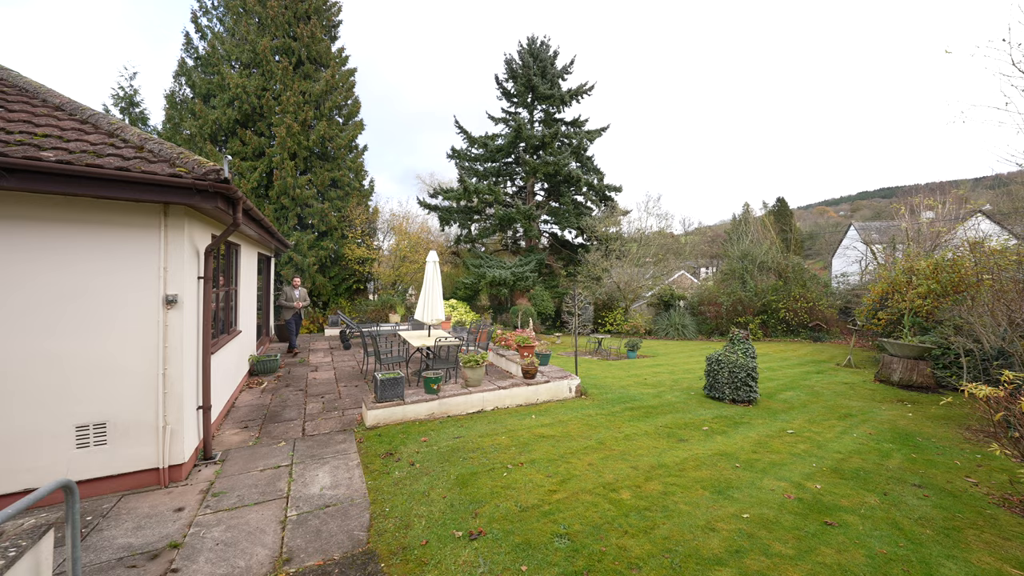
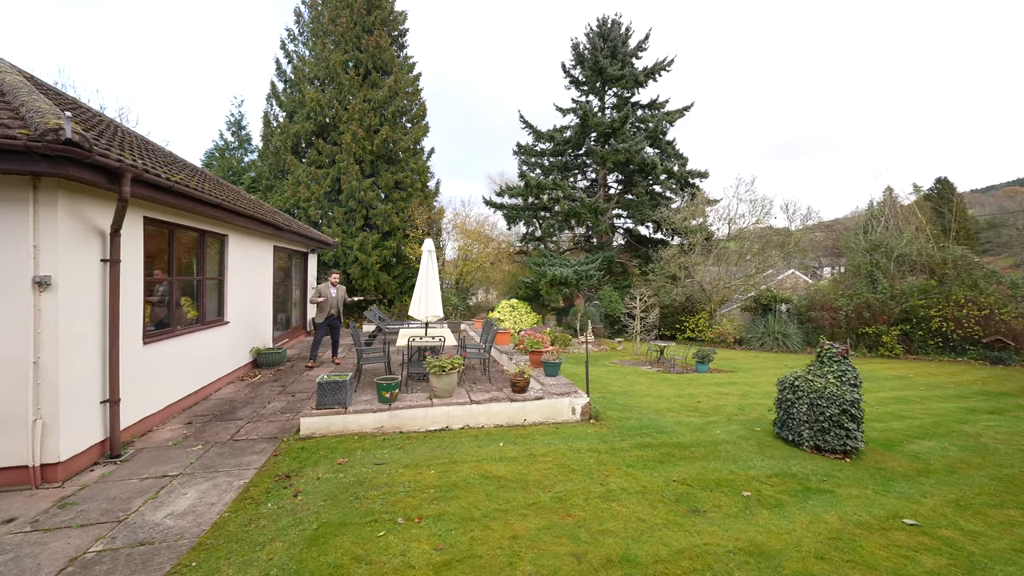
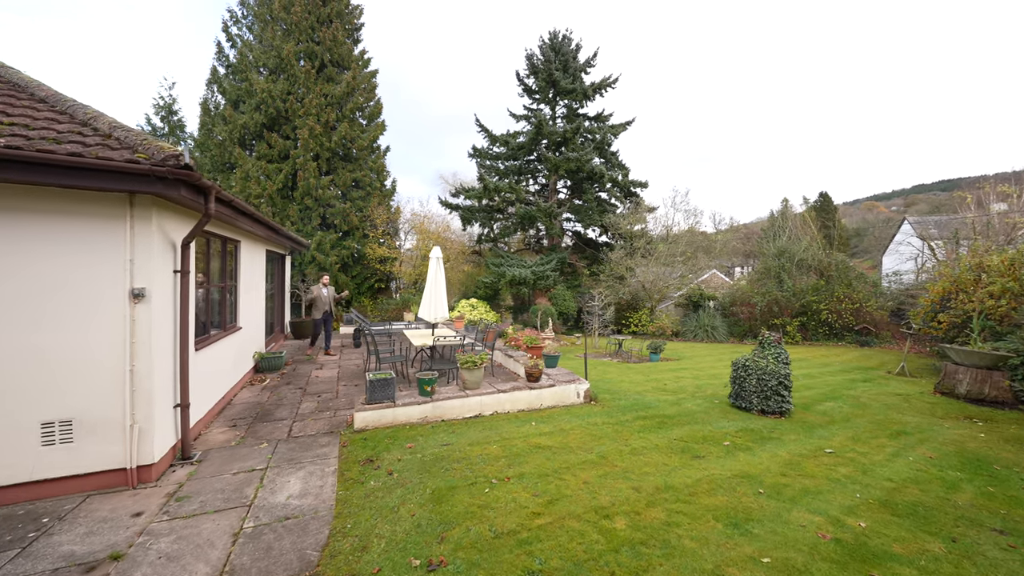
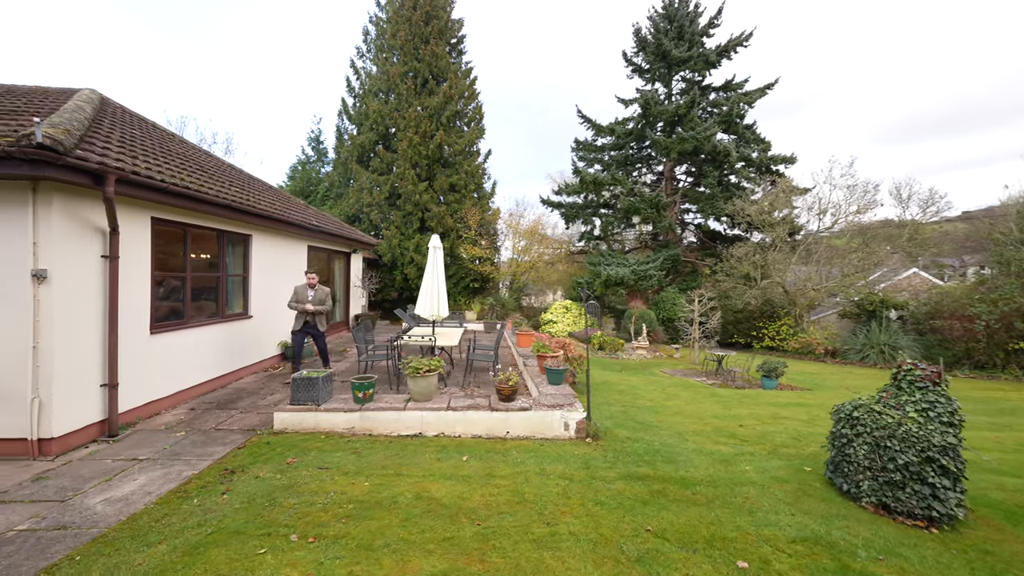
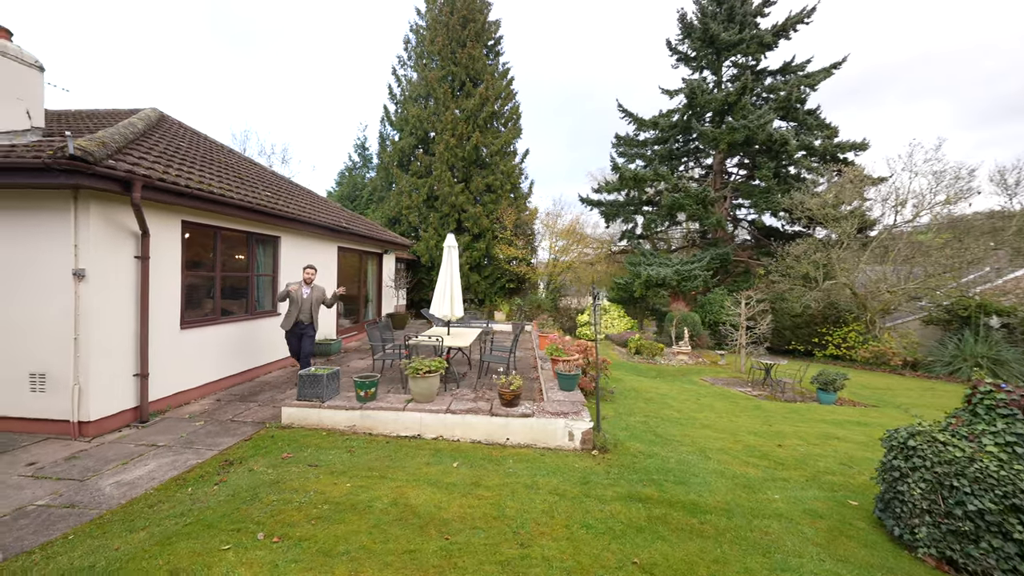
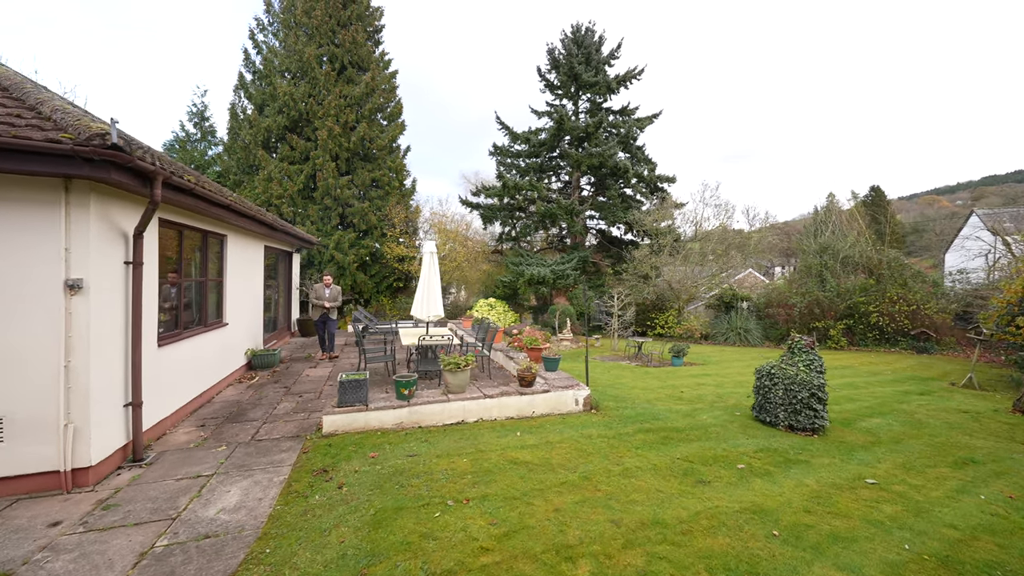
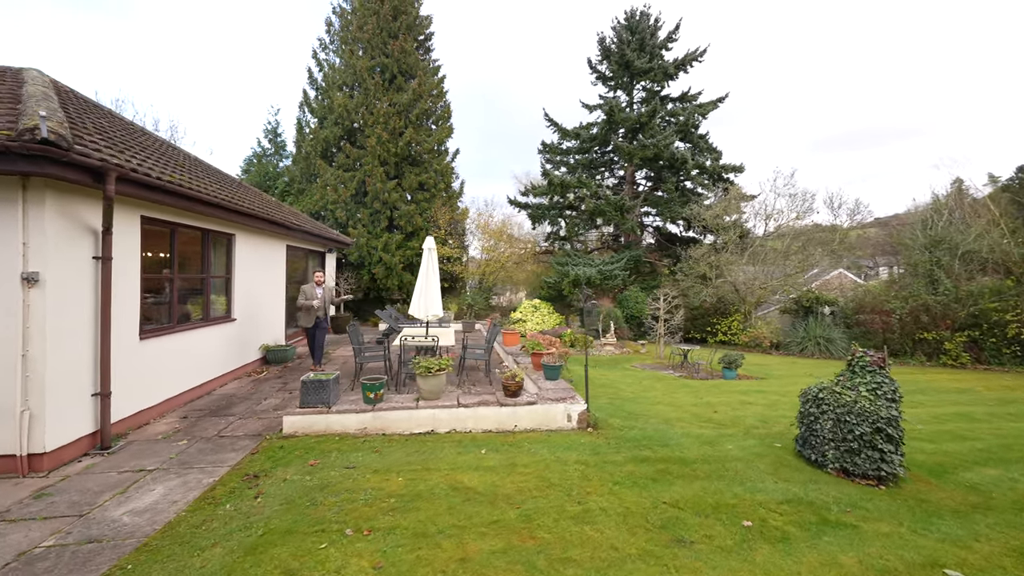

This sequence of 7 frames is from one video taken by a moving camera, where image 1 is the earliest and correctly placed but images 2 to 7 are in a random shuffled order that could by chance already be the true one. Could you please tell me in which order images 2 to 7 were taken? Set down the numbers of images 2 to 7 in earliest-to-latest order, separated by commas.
3, 6, 2, 7, 4, 5
